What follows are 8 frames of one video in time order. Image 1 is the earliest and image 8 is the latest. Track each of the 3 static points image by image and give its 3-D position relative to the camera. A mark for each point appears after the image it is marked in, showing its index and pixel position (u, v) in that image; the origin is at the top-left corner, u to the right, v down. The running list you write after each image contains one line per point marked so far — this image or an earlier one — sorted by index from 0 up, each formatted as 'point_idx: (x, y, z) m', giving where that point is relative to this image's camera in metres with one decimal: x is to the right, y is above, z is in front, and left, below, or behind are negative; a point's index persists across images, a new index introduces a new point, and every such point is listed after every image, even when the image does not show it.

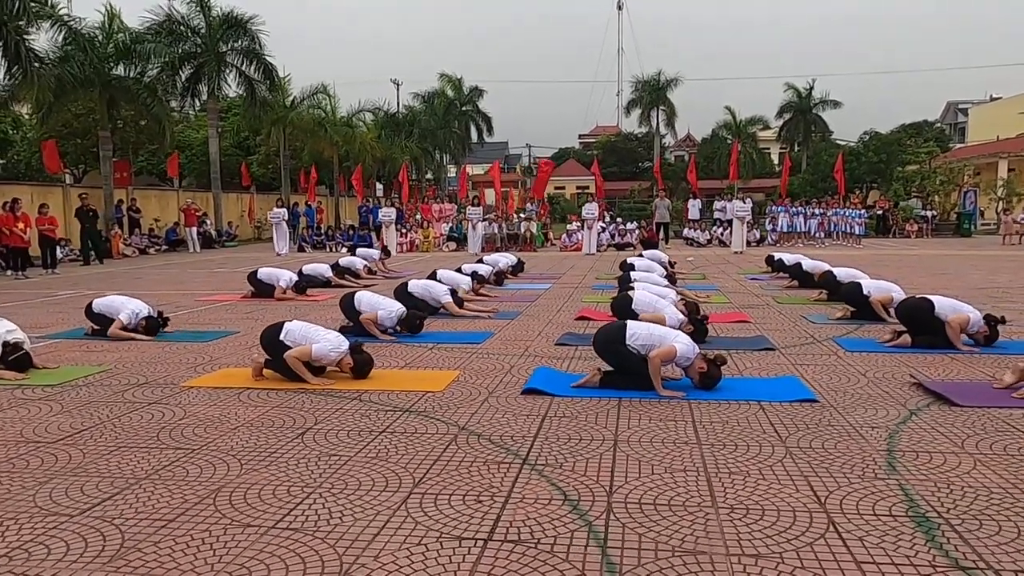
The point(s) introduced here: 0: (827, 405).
0: (+2.2, -0.8, +5.4) m
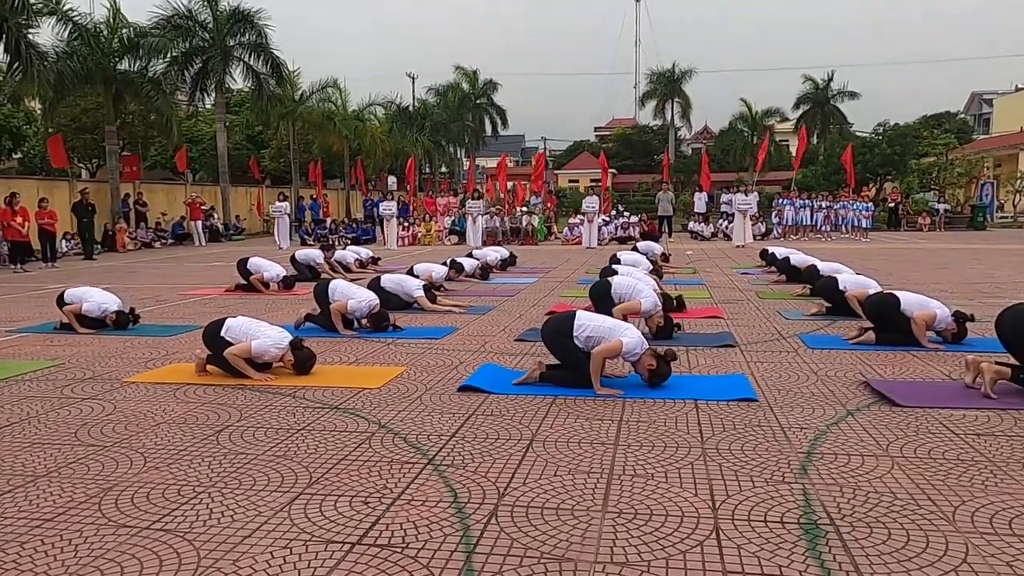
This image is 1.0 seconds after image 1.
0: (+1.7, -0.8, +5.3) m
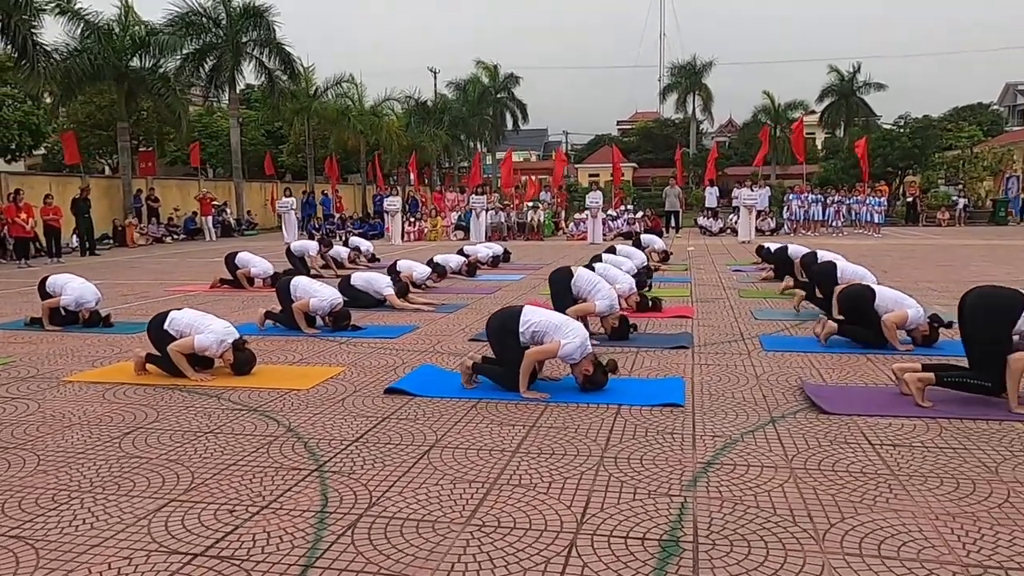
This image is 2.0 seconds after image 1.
0: (+1.2, -0.8, +5.1) m
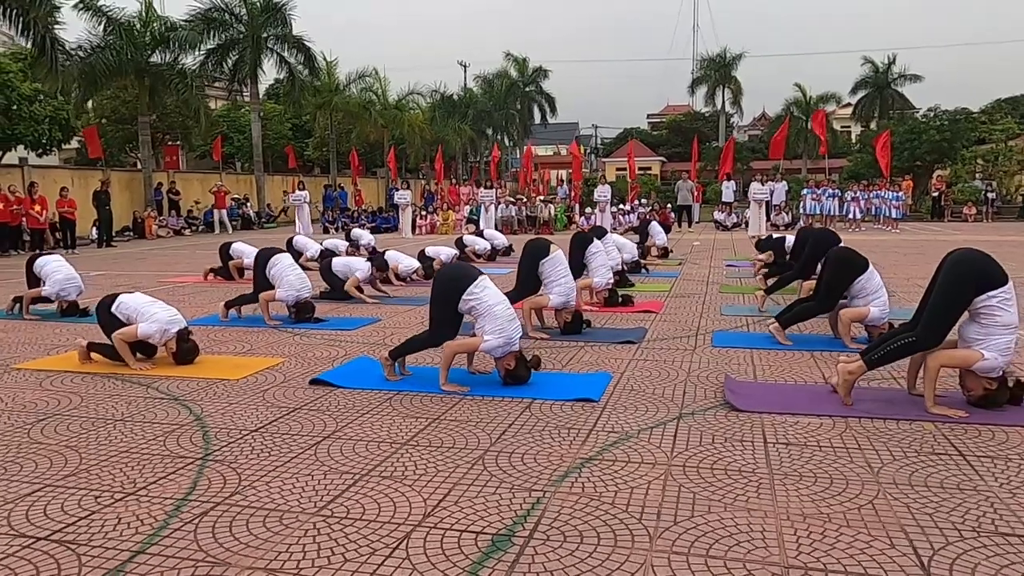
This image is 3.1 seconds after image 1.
0: (+0.6, -0.8, +5.1) m
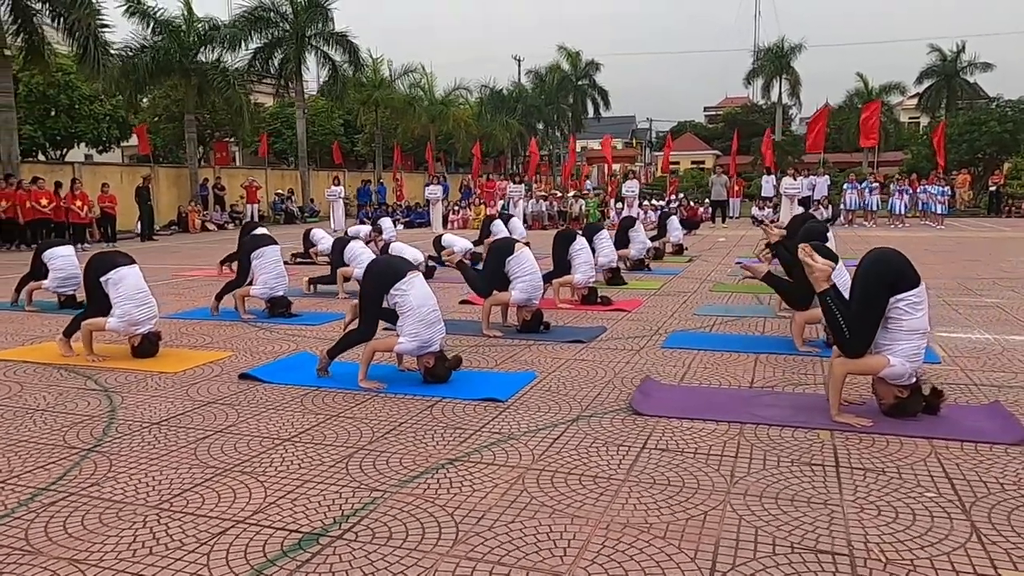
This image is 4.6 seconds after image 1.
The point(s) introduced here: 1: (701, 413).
0: (0.0, -0.8, +5.1) m
1: (+1.2, -0.8, +4.8) m
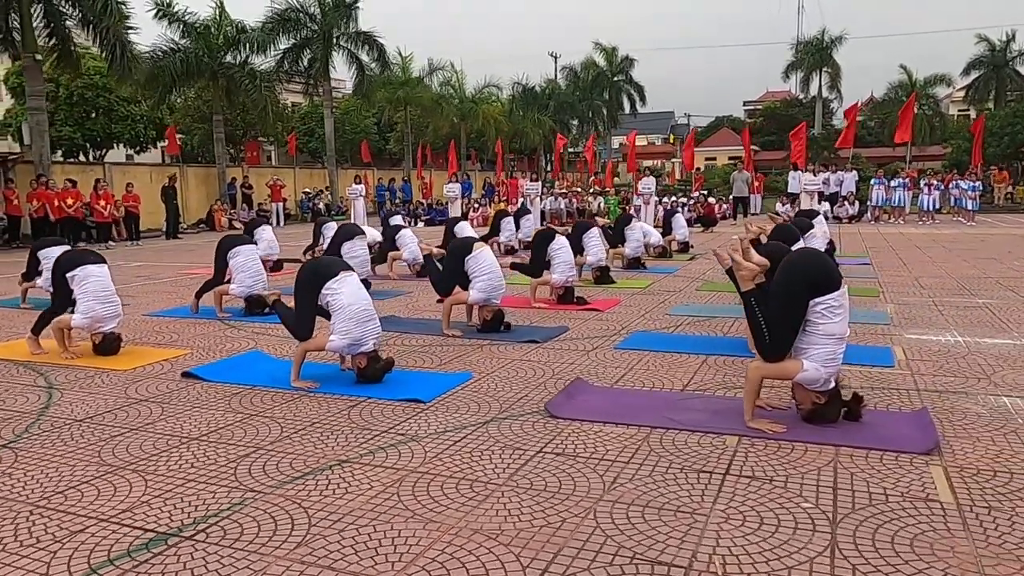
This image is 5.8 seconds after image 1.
0: (-0.6, -0.8, +5.0) m
1: (+0.6, -0.8, +4.7) m
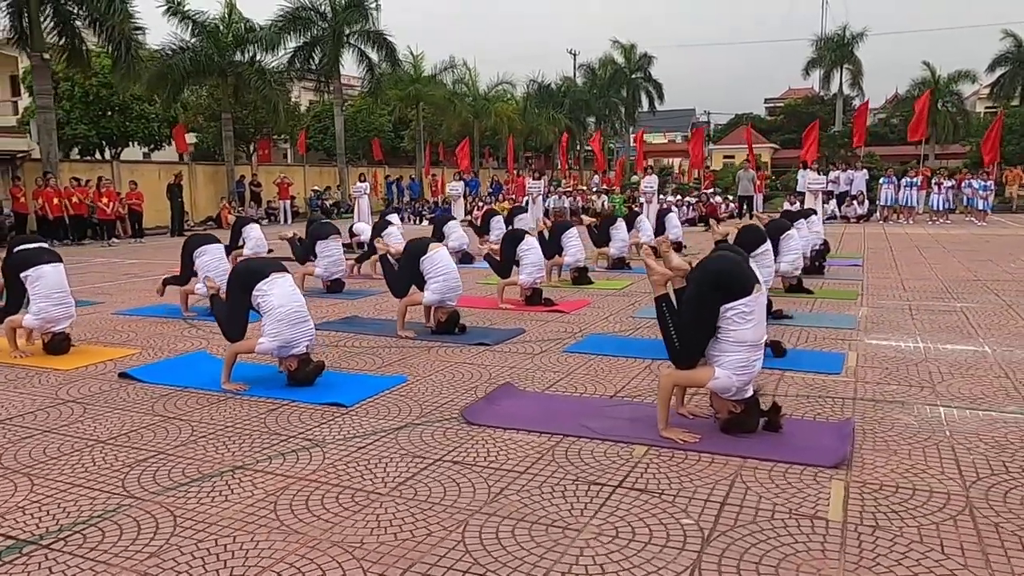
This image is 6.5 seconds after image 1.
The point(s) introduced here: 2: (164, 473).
0: (-1.1, -0.8, +5.0) m
1: (+0.1, -0.8, +4.6) m
2: (-1.8, -0.9, +4.0) m
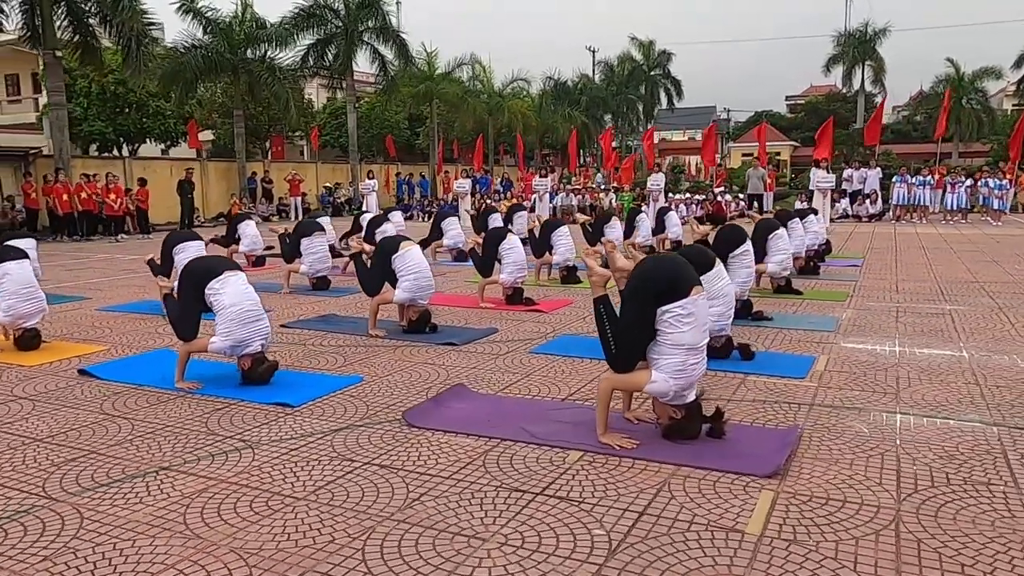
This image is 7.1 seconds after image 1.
0: (-1.4, -0.8, +4.9) m
1: (-0.2, -0.8, +4.5) m
2: (-2.1, -0.9, +4.0) m
